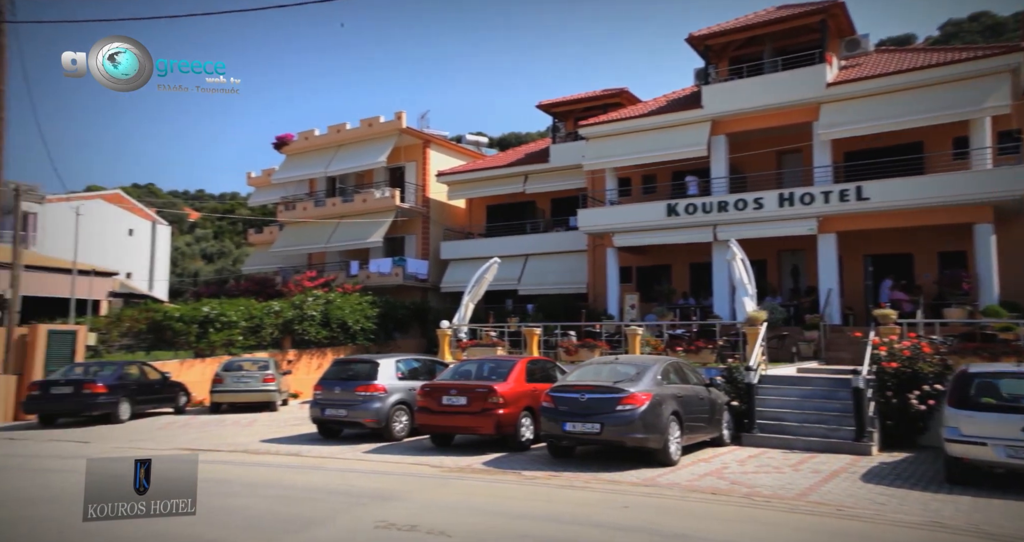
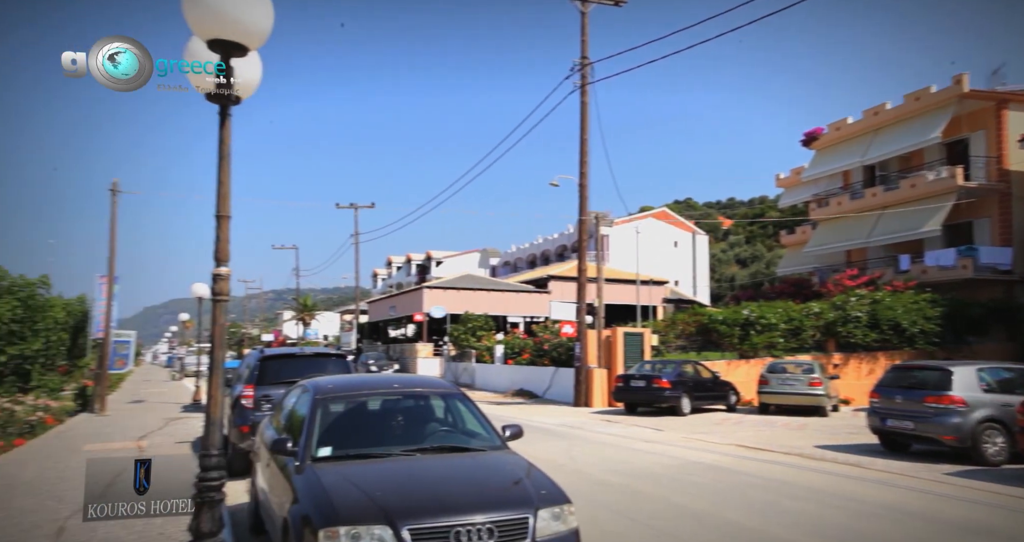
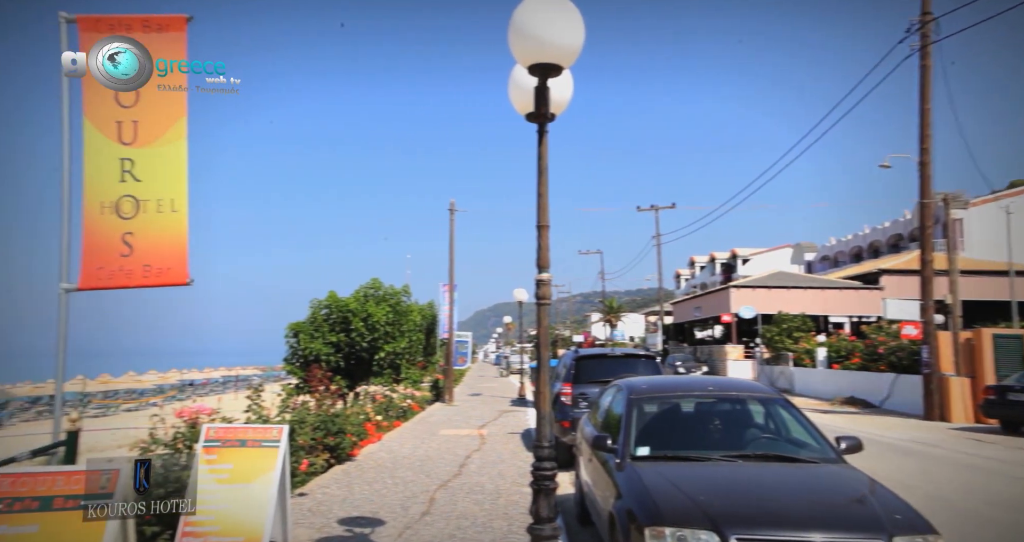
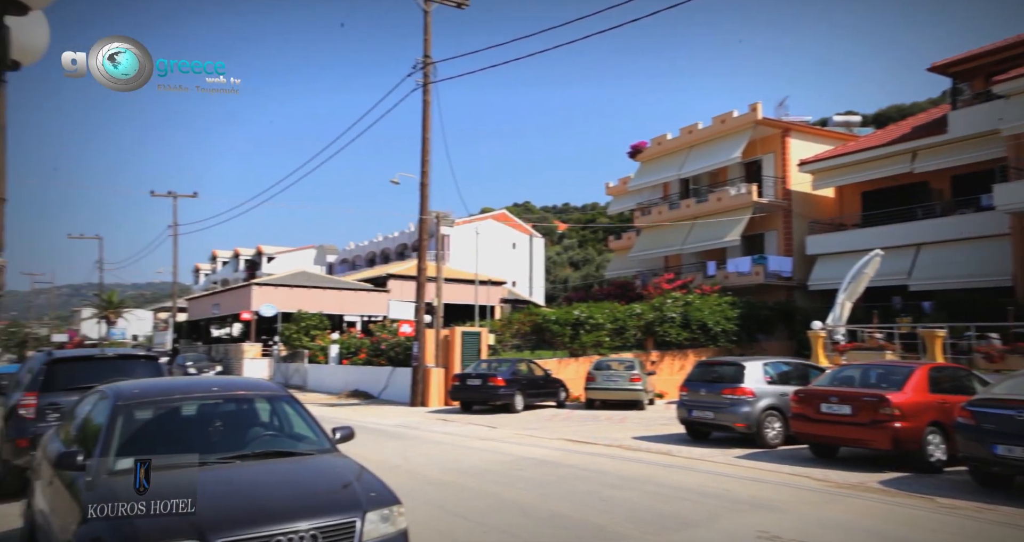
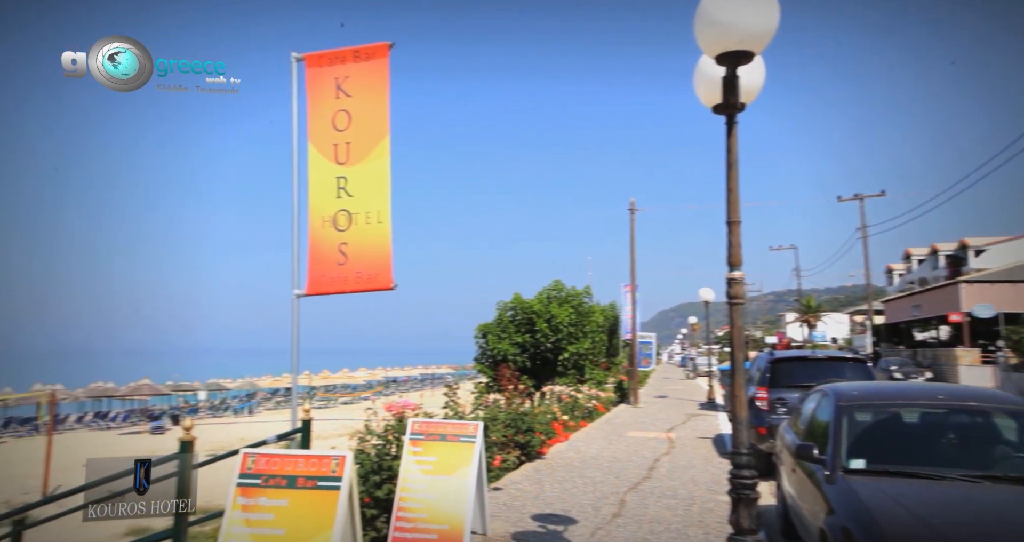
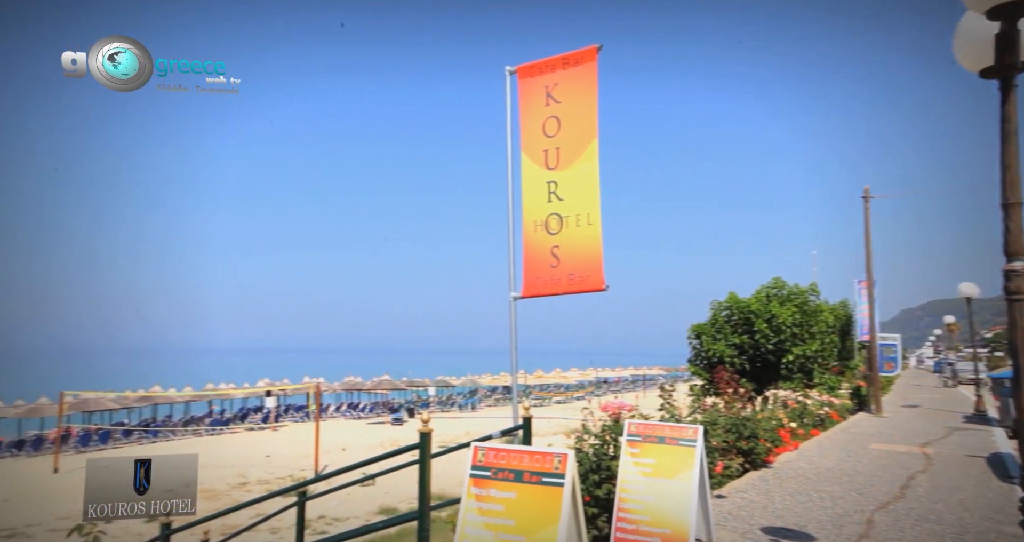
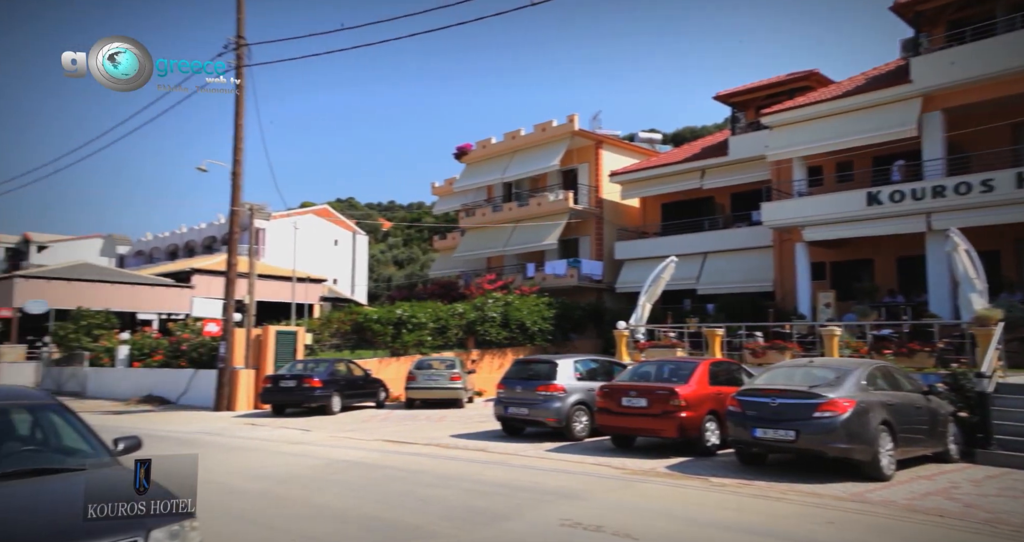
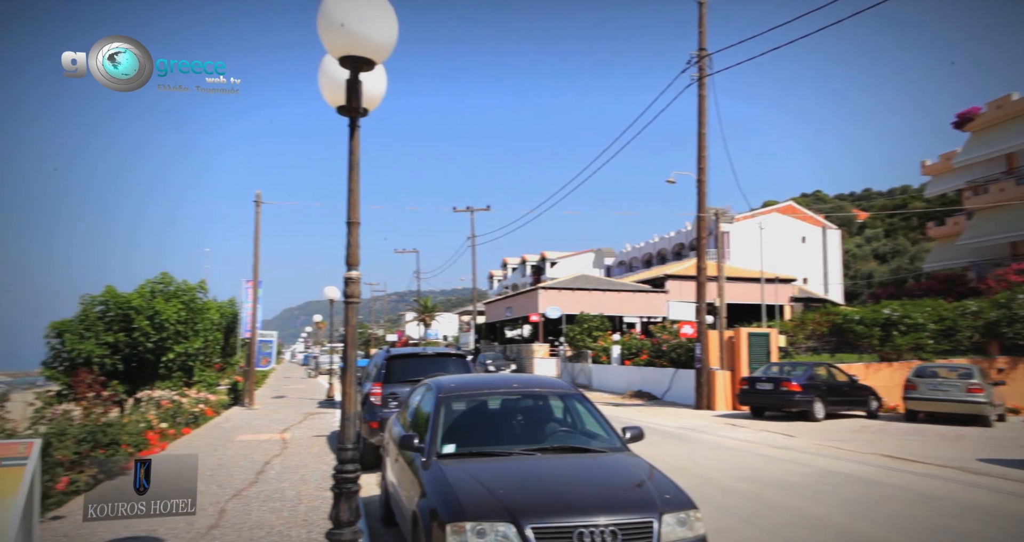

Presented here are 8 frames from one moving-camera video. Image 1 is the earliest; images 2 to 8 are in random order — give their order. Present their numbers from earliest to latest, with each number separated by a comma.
7, 4, 2, 8, 3, 5, 6
